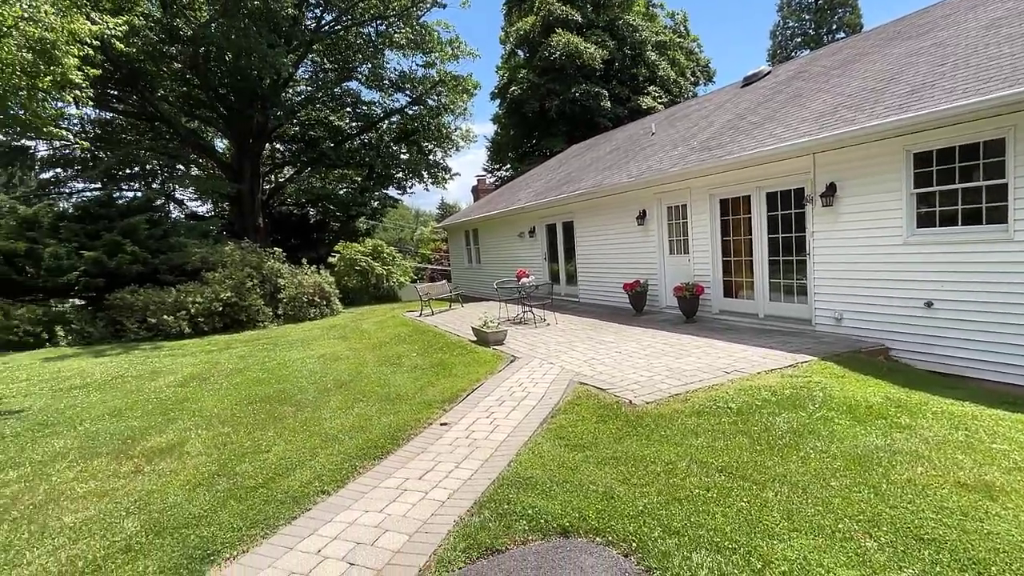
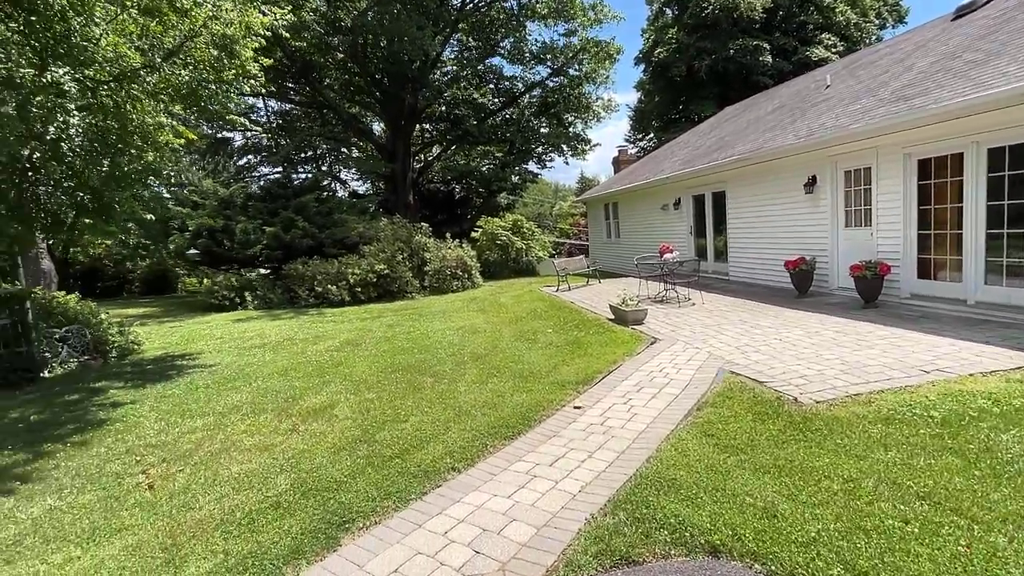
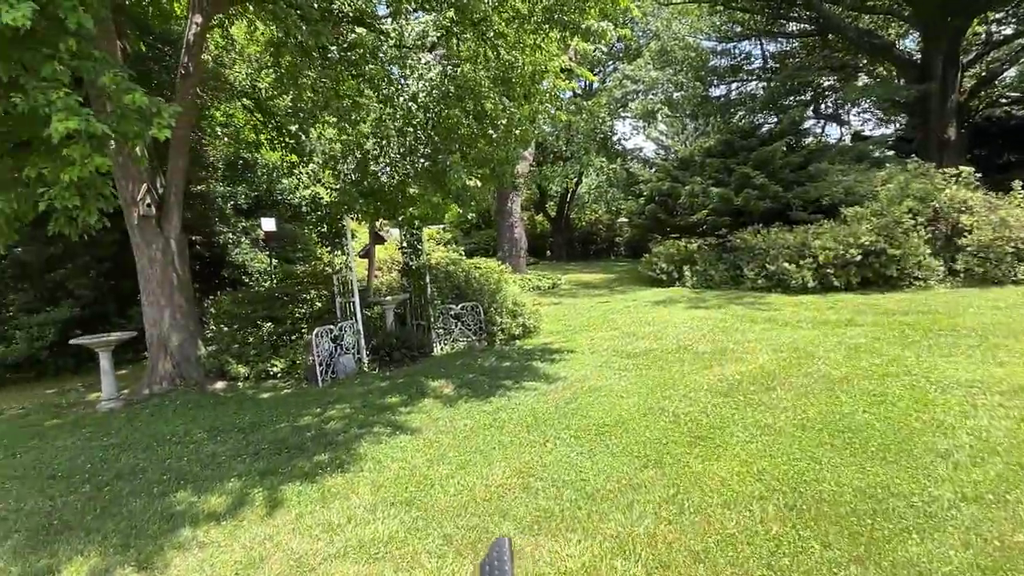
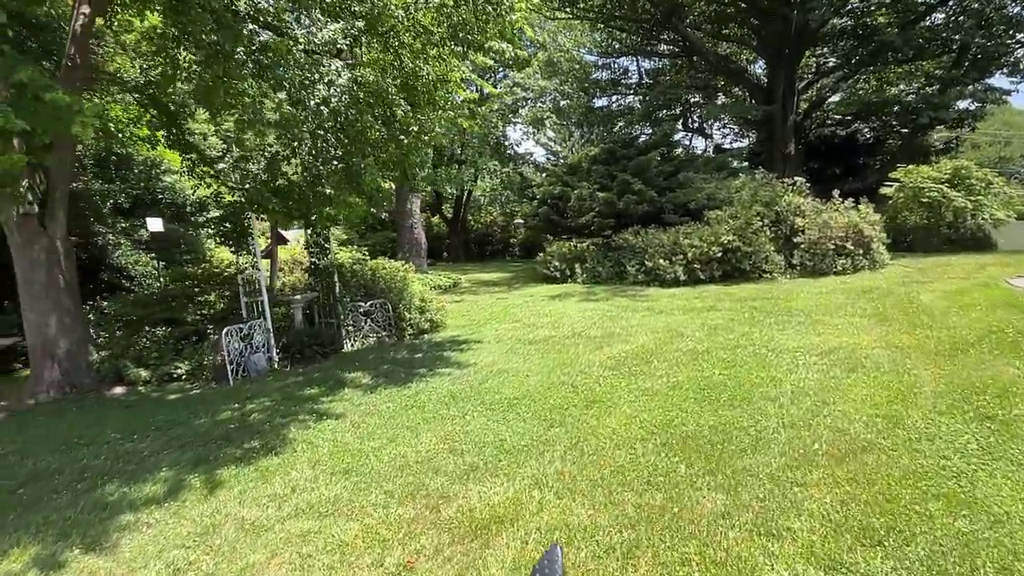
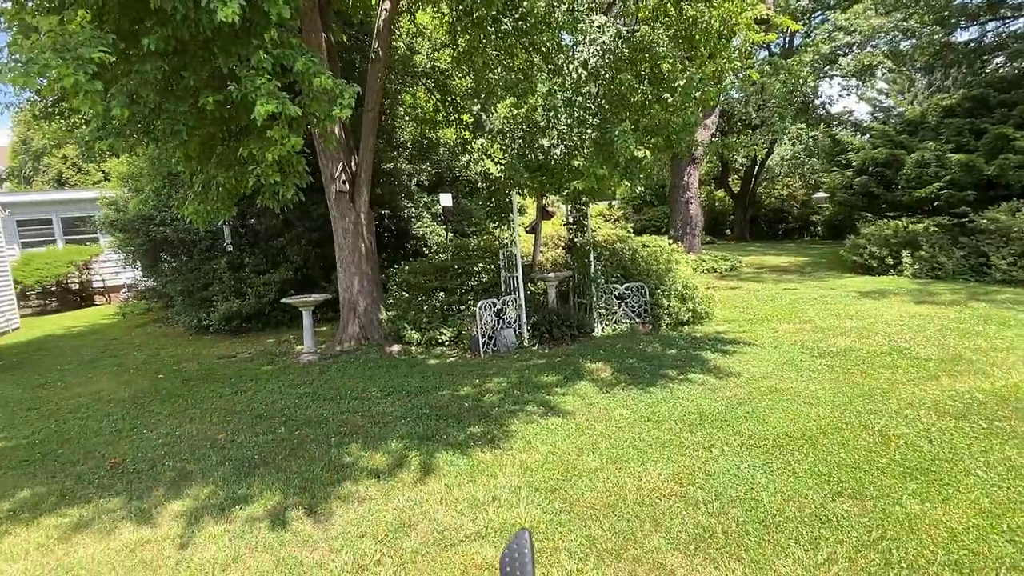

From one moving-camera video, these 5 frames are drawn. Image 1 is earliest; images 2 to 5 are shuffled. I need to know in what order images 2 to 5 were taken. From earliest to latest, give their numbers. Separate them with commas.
2, 4, 3, 5
